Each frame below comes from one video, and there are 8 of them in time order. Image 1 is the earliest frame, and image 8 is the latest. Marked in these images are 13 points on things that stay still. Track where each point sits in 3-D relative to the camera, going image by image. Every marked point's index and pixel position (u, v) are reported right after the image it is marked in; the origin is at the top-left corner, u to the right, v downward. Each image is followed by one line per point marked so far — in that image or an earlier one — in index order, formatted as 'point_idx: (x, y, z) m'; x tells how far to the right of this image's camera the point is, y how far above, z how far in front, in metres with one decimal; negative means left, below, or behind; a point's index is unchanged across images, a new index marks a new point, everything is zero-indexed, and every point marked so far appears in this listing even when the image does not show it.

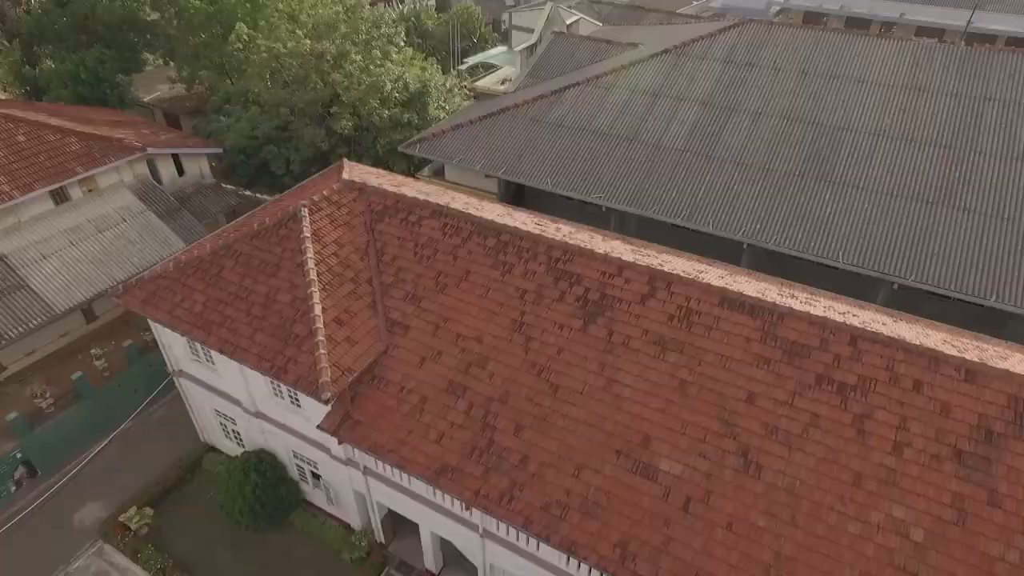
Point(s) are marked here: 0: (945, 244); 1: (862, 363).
0: (+12.6, +1.5, +18.8) m
1: (+6.9, -1.6, +12.4) m
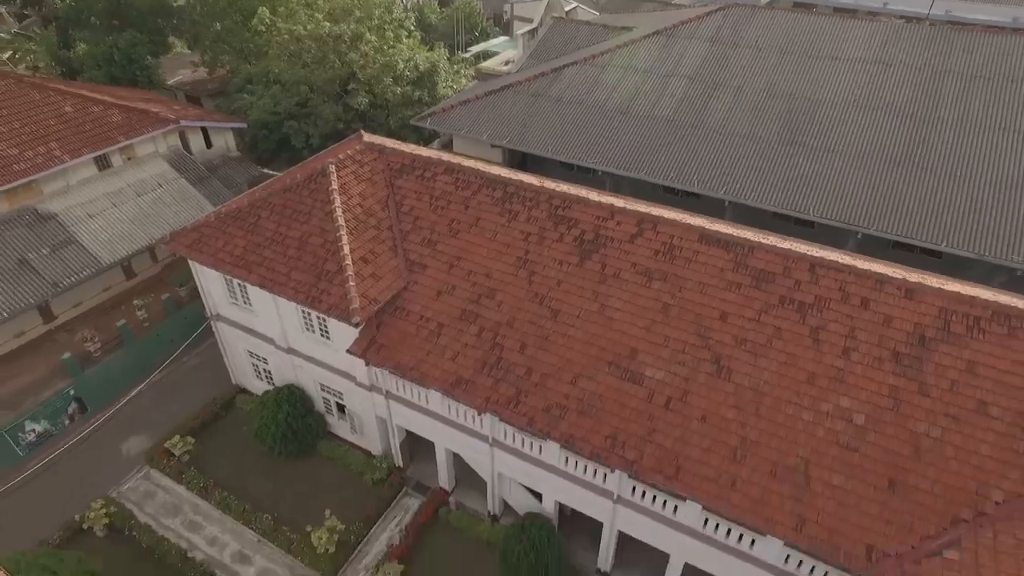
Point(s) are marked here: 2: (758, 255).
0: (+12.8, +3.1, +20.9) m
1: (+7.1, 0.0, +14.5) m
2: (+6.0, +0.7, +15.2) m
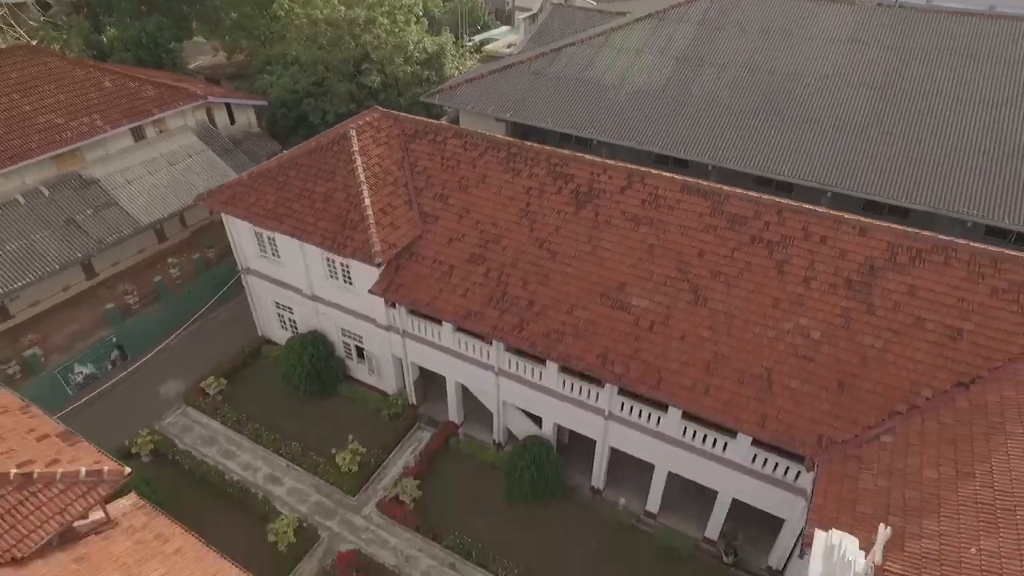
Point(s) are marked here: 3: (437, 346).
0: (+12.9, +4.7, +23.0) m
1: (+7.2, +1.6, +16.6) m
2: (+6.1, +2.3, +17.3) m
3: (-2.3, -1.8, +19.4) m
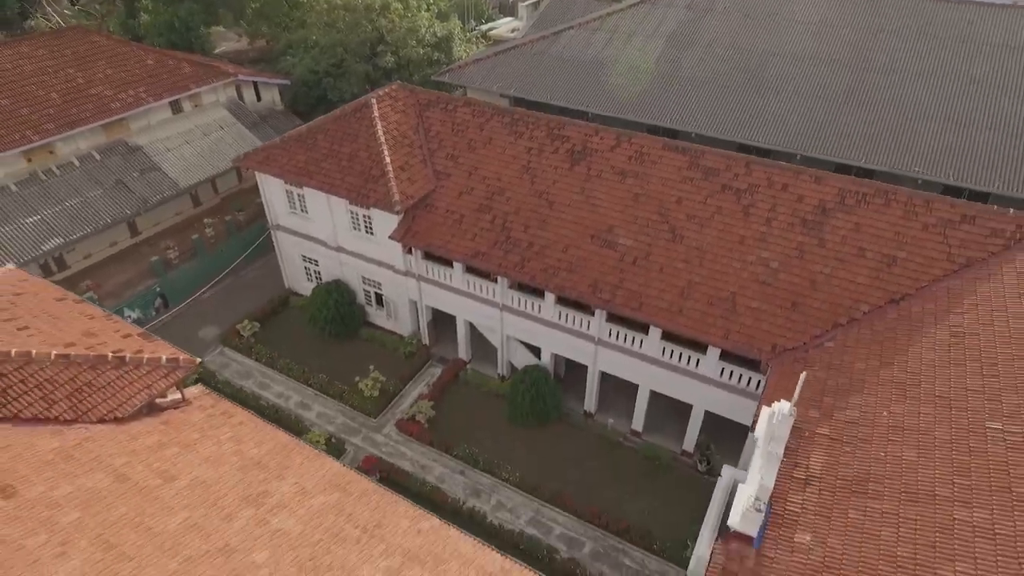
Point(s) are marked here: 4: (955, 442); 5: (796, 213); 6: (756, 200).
0: (+13.0, +6.5, +25.6) m
1: (+7.3, +3.4, +19.2) m
2: (+6.1, +4.1, +19.9) m
3: (-2.2, 0.0, +22.1) m
4: (+8.3, -2.9, +11.8) m
5: (+8.2, +2.1, +18.3) m
6: (+7.3, +2.6, +18.8) m
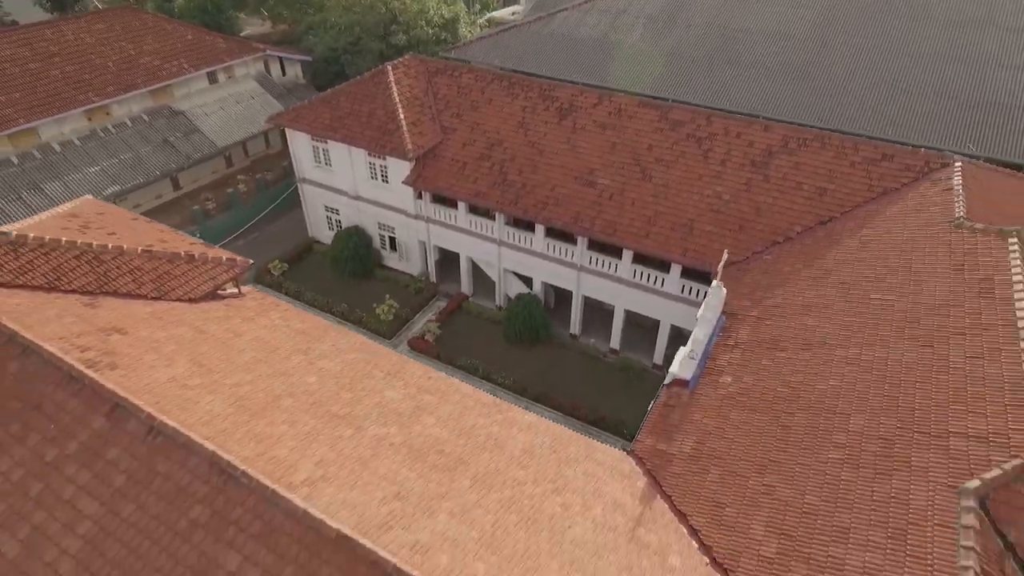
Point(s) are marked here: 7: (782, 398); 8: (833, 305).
0: (+12.9, +8.9, +28.9) m
1: (+7.1, +5.8, +22.6) m
2: (+6.0, +6.5, +23.3) m
3: (-2.3, +2.5, +25.6) m
4: (+8.1, -0.6, +15.2) m
5: (+8.0, +4.5, +21.7) m
6: (+7.1, +5.0, +22.2) m
7: (+5.8, -2.4, +13.5) m
8: (+7.9, -0.4, +15.7) m
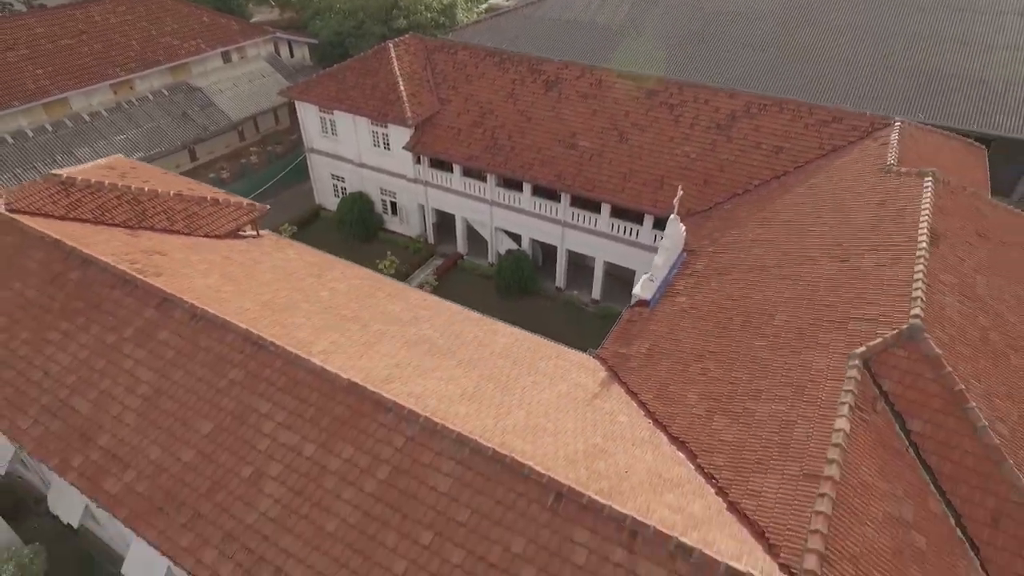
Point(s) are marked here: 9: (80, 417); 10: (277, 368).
0: (+12.5, +10.7, +31.3) m
1: (+6.7, +7.6, +25.0) m
2: (+5.6, +8.4, +25.7) m
3: (-2.7, +4.3, +28.0) m
4: (+7.6, +1.3, +17.6) m
5: (+7.6, +6.4, +24.1) m
6: (+6.7, +6.9, +24.6) m
7: (+5.3, -0.5, +15.9) m
8: (+7.5, +1.4, +18.1) m
9: (-8.7, -2.6, +12.8) m
10: (-4.5, -1.5, +12.3) m
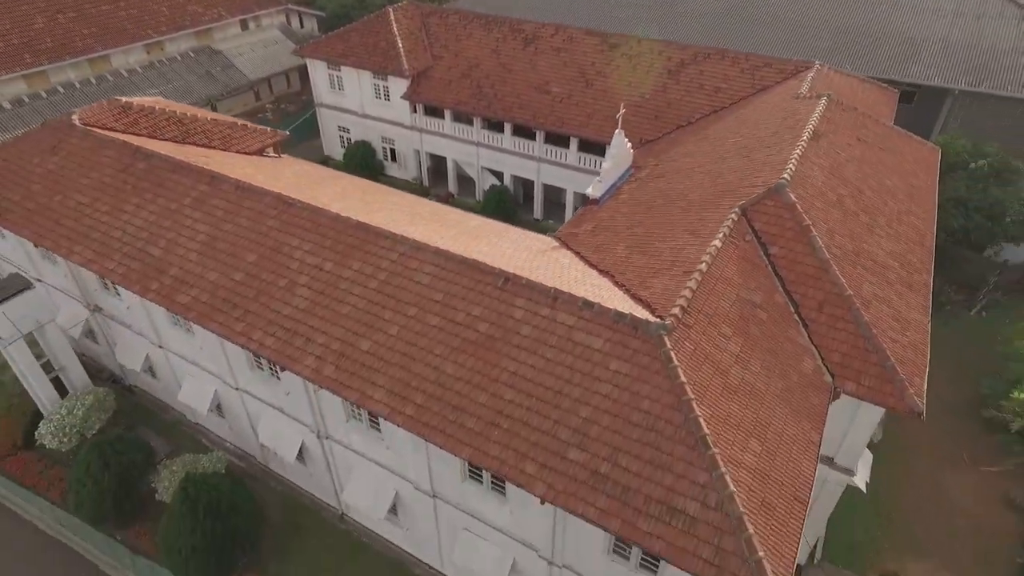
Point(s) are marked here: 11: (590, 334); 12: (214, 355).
0: (+11.7, +14.1, +35.4) m
1: (+5.9, +11.1, +29.1) m
2: (+4.8, +11.8, +29.8) m
3: (-3.6, +7.8, +32.1) m
4: (+6.8, +4.7, +21.7) m
5: (+6.8, +9.8, +28.2) m
6: (+5.9, +10.3, +28.7) m
7: (+4.5, +2.9, +20.0) m
8: (+6.7, +4.8, +22.2) m
9: (-9.6, +0.8, +17.0) m
10: (-5.4, +1.9, +16.4) m
11: (+1.6, -0.9, +12.8) m
12: (-8.3, -1.8, +17.7) m
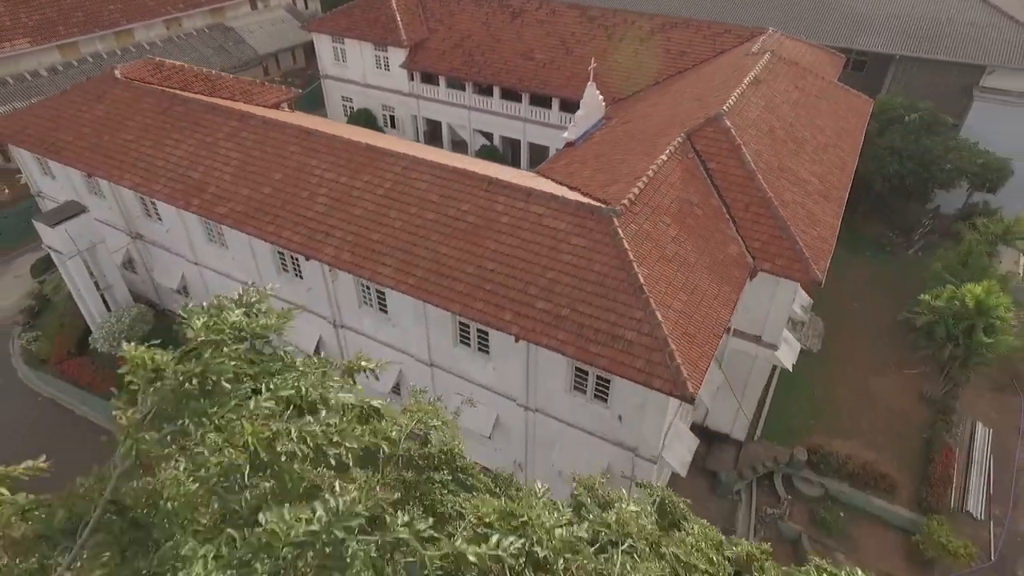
0: (+11.1, +16.9, +38.7) m
1: (+5.3, +13.7, +32.4) m
2: (+4.2, +14.5, +33.1) m
3: (-4.2, +10.4, +35.3) m
4: (+6.3, +7.4, +25.0) m
5: (+6.2, +12.5, +31.5) m
6: (+5.2, +13.0, +32.0) m
7: (+4.0, +5.6, +23.3) m
8: (+6.1, +7.5, +25.5) m
9: (-10.1, +3.4, +20.2) m
10: (-5.9, +4.5, +19.6) m
11: (+1.1, +1.7, +16.0) m
12: (-8.8, +0.8, +20.9) m
